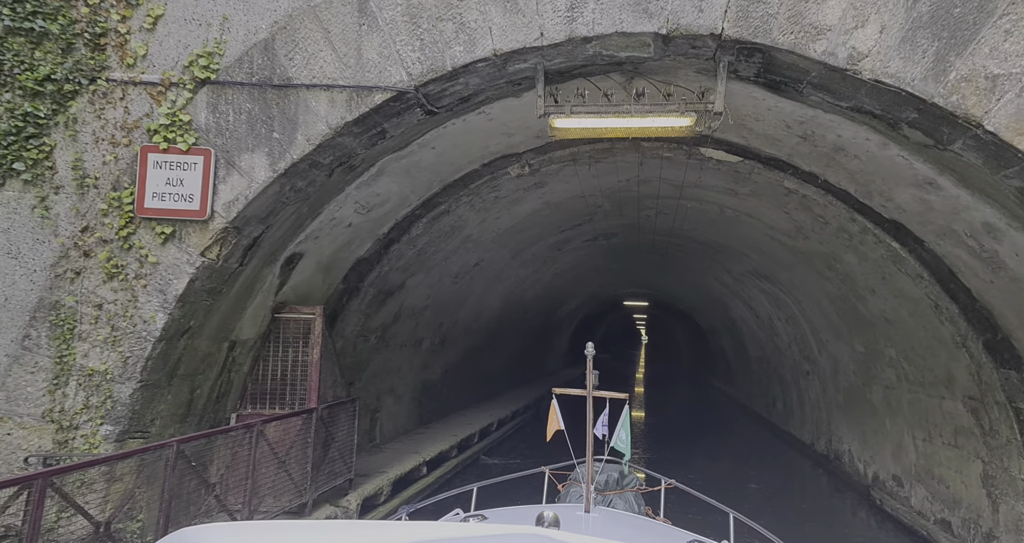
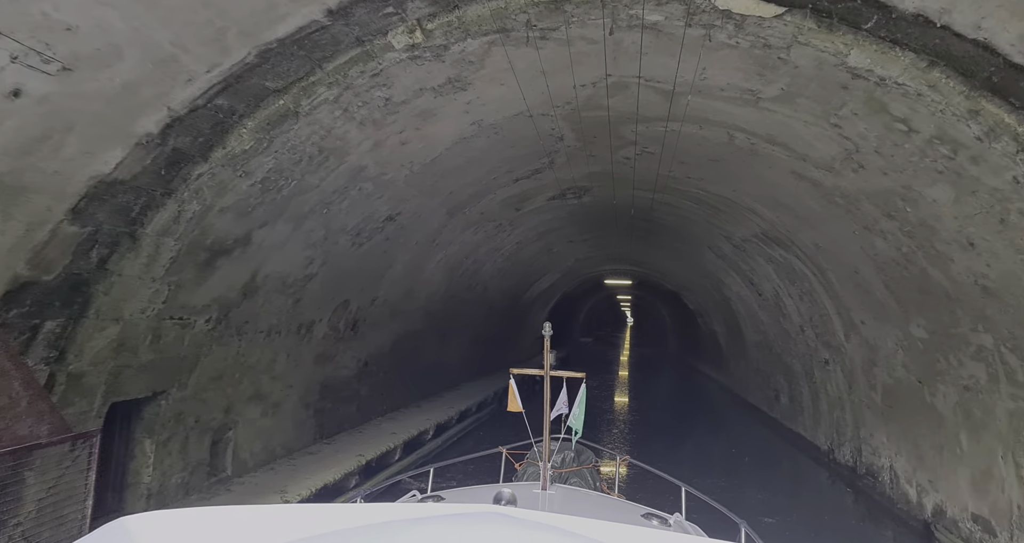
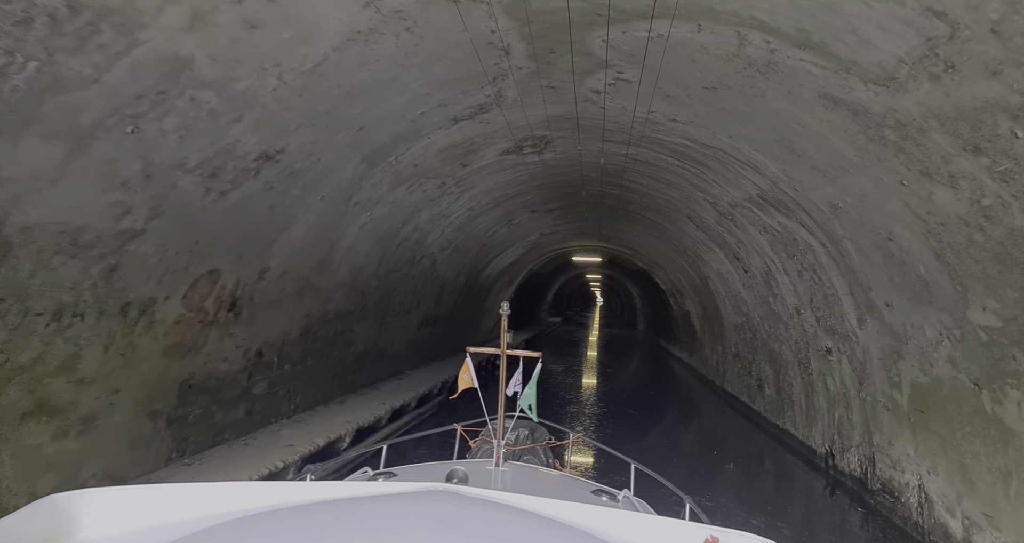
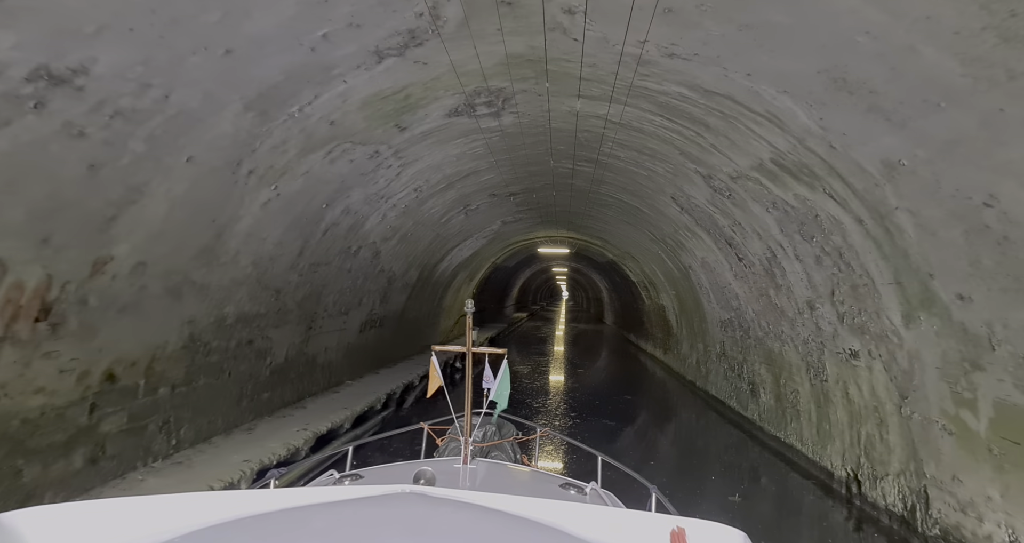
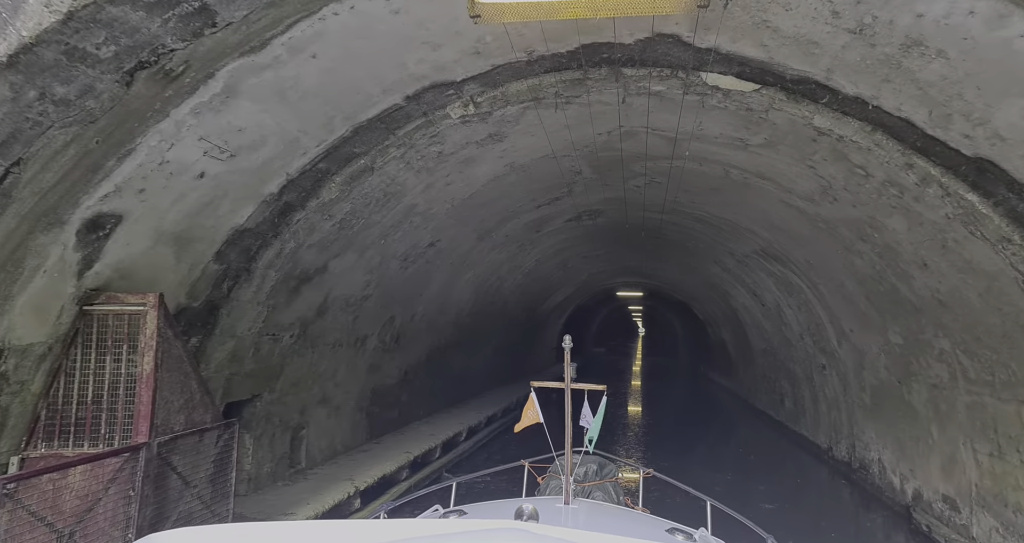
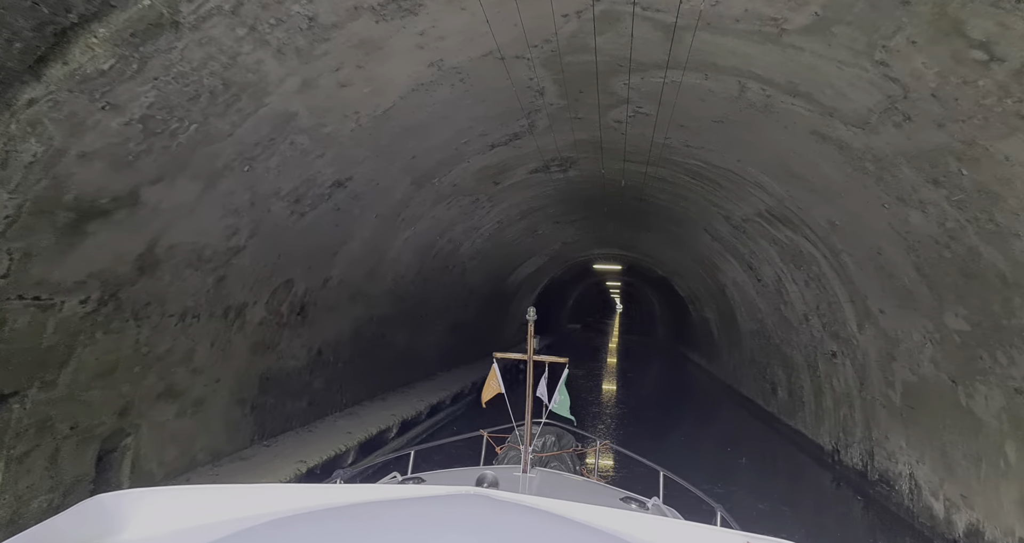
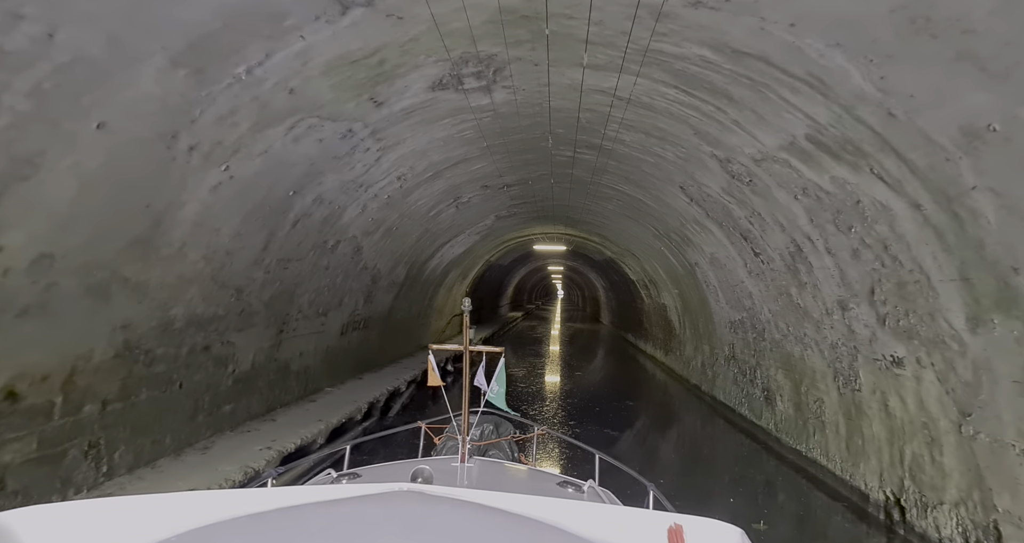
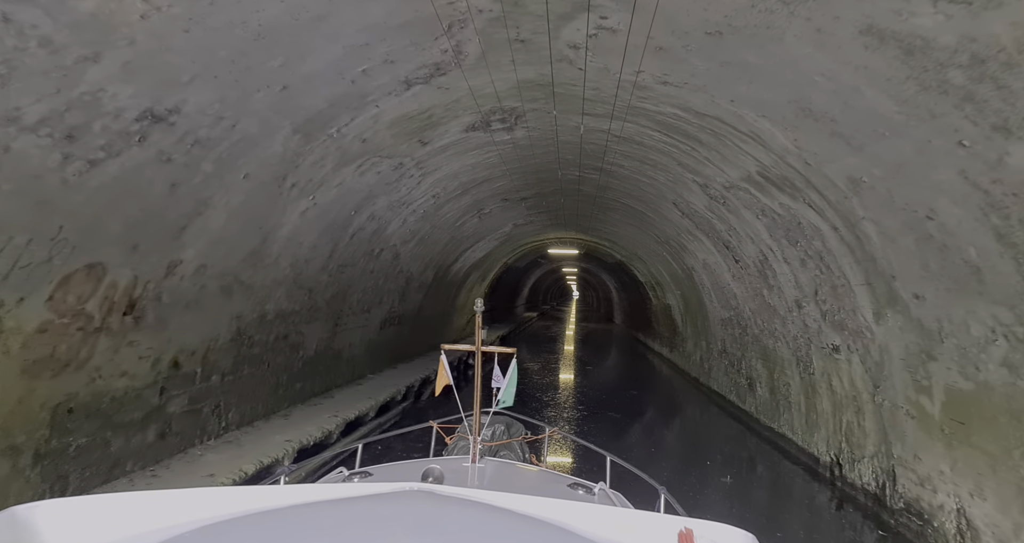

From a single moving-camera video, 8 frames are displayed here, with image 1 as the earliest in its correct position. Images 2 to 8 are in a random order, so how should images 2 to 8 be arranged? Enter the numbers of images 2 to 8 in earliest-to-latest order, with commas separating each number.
5, 2, 6, 3, 8, 4, 7
